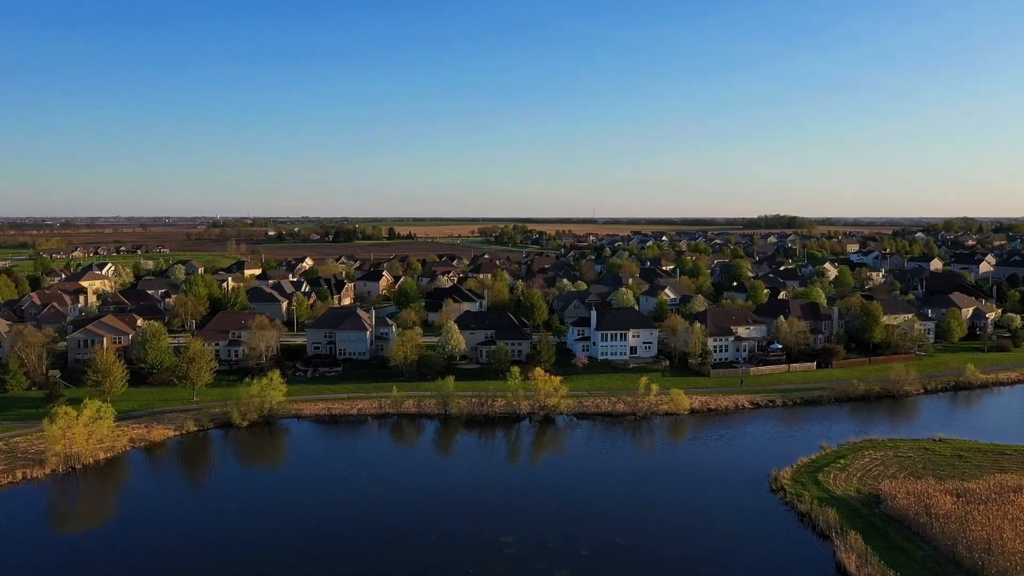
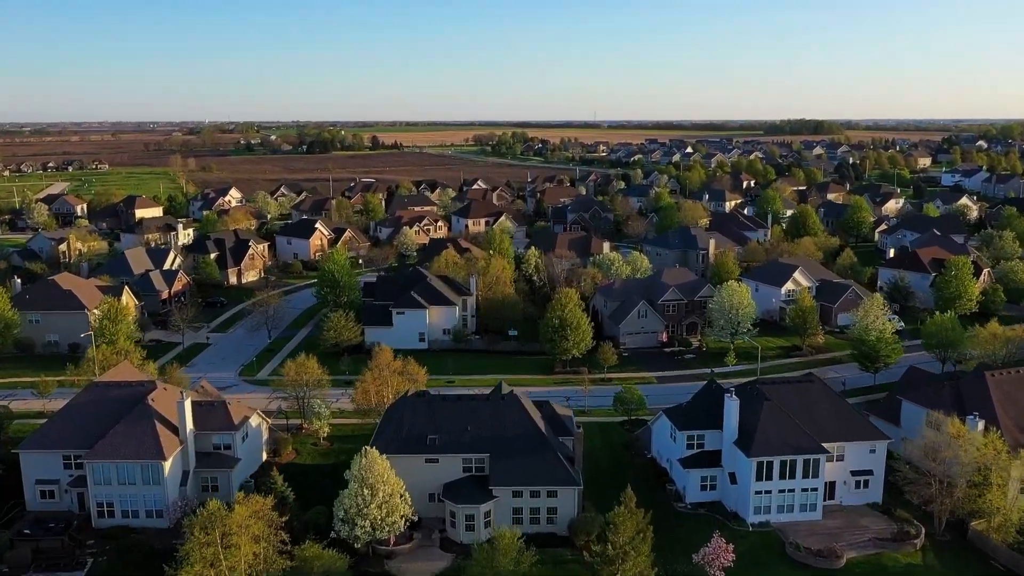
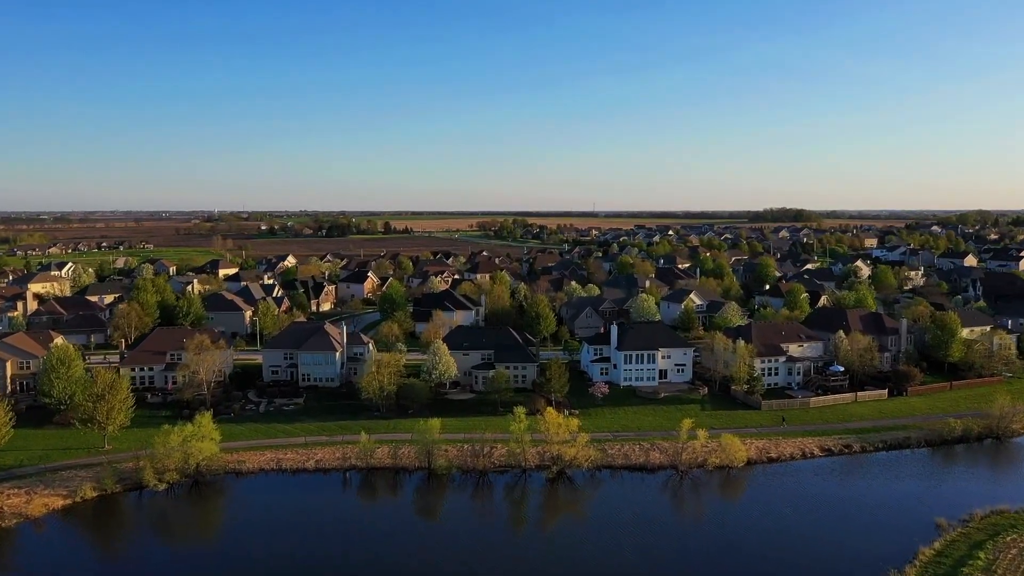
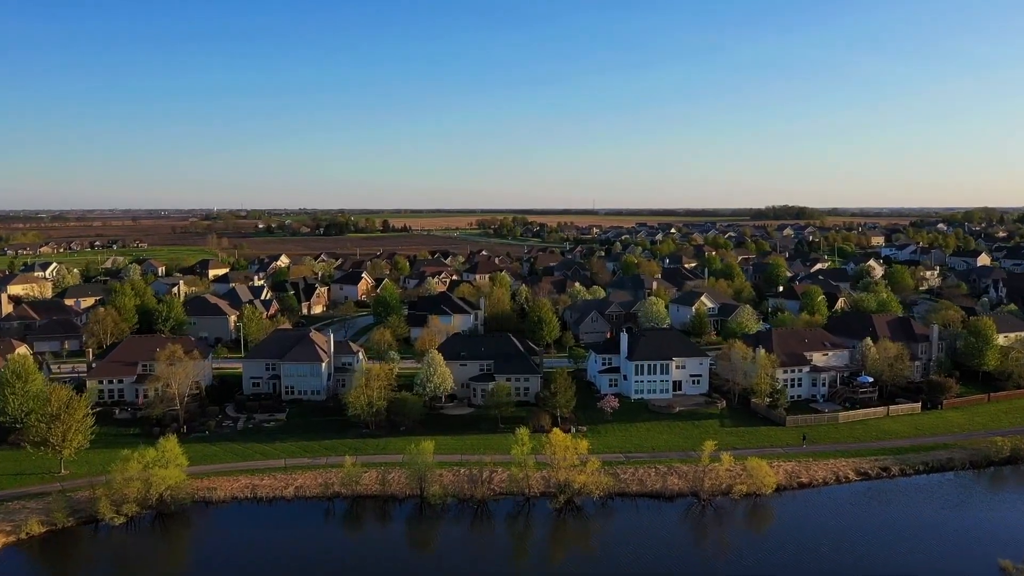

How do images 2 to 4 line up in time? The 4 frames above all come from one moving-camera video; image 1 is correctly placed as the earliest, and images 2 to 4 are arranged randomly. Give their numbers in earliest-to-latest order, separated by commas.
3, 4, 2
